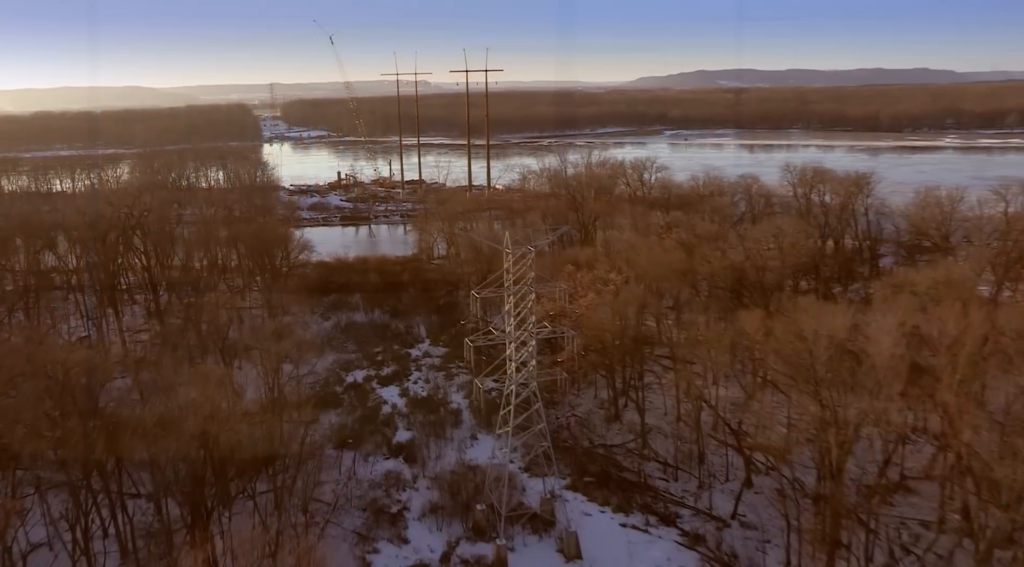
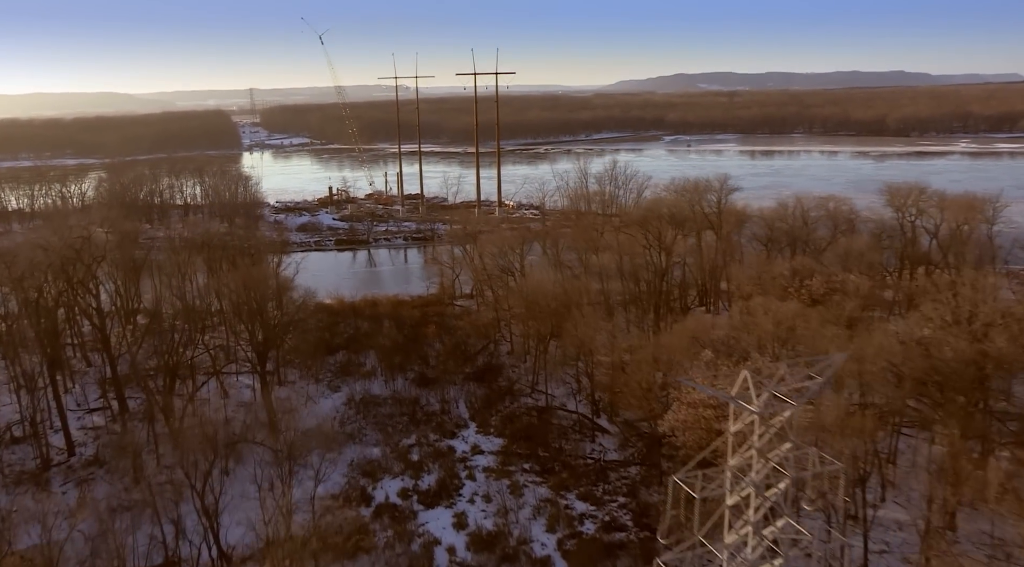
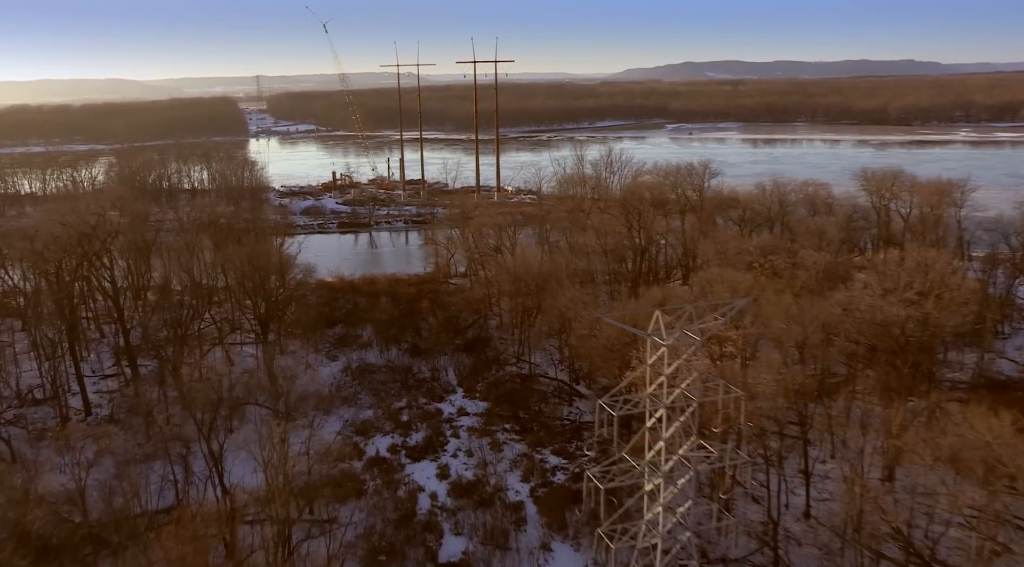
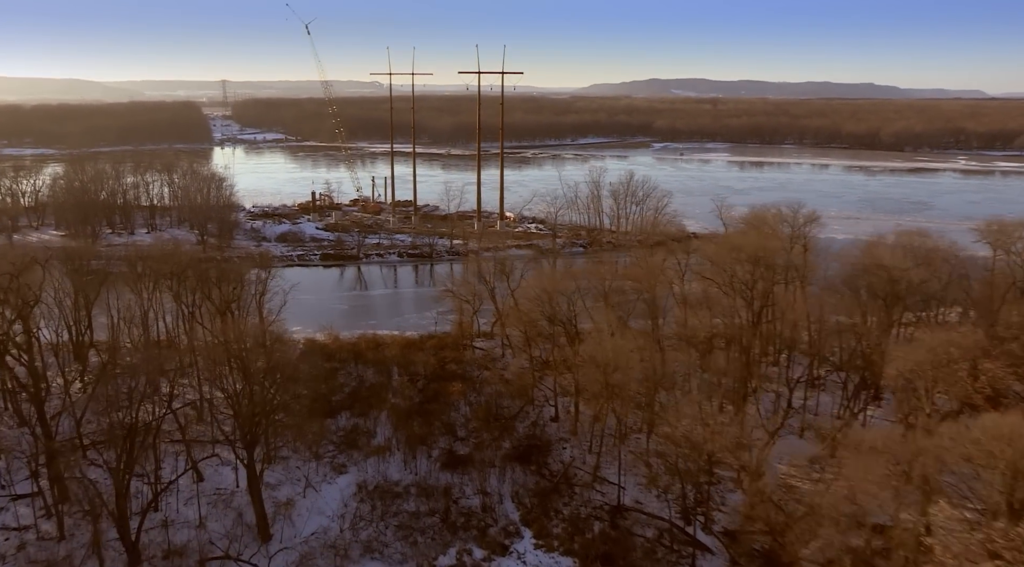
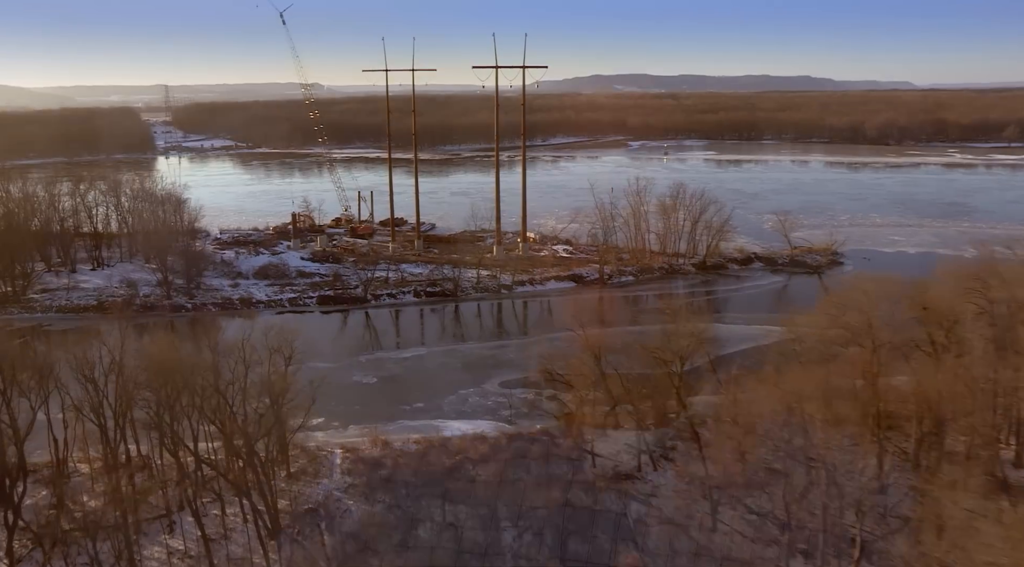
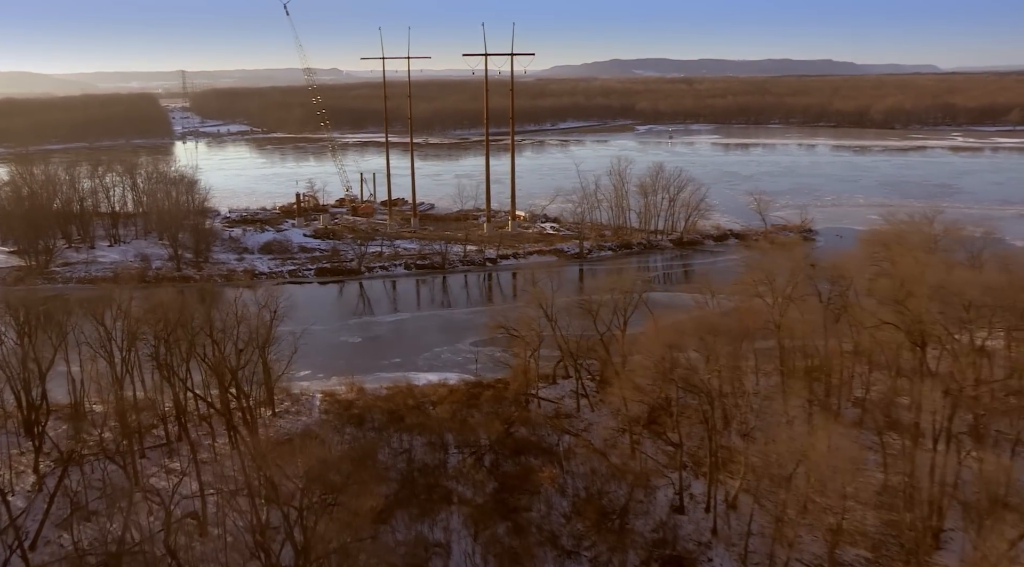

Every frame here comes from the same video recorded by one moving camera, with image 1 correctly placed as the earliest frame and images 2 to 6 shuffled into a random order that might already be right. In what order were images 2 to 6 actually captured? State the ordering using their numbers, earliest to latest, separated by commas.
3, 2, 4, 6, 5
